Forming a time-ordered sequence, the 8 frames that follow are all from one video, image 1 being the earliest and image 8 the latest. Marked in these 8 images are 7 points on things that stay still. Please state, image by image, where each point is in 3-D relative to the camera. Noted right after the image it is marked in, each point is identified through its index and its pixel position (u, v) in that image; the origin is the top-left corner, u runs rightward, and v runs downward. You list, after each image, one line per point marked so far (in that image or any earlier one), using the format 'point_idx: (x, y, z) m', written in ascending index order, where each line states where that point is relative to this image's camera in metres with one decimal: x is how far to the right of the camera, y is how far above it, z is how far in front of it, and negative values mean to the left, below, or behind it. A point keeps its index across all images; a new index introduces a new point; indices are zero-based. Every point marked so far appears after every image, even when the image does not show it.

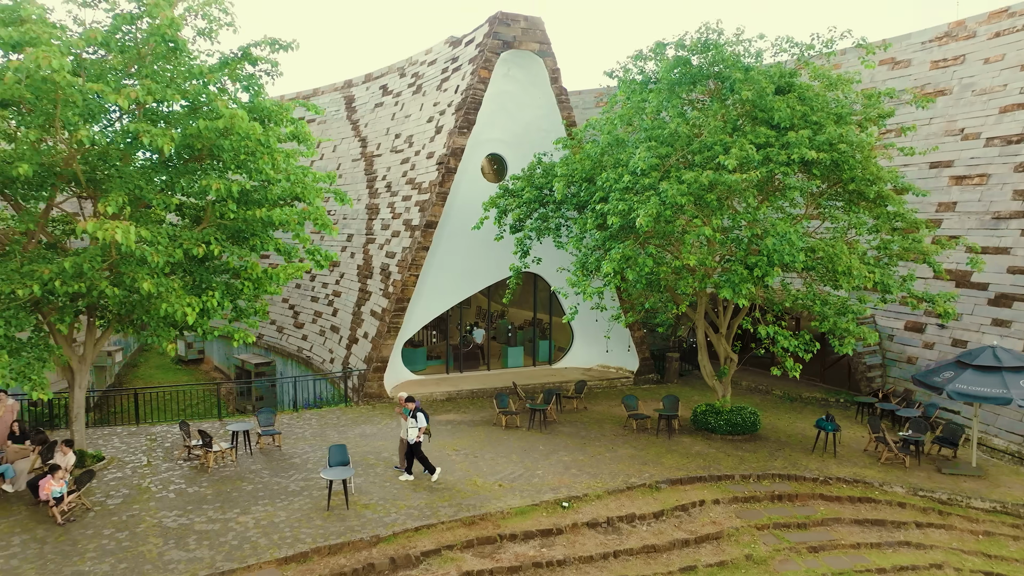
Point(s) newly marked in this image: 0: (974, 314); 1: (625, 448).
0: (+8.4, -0.4, +12.8) m
1: (+1.9, -2.6, +11.7) m
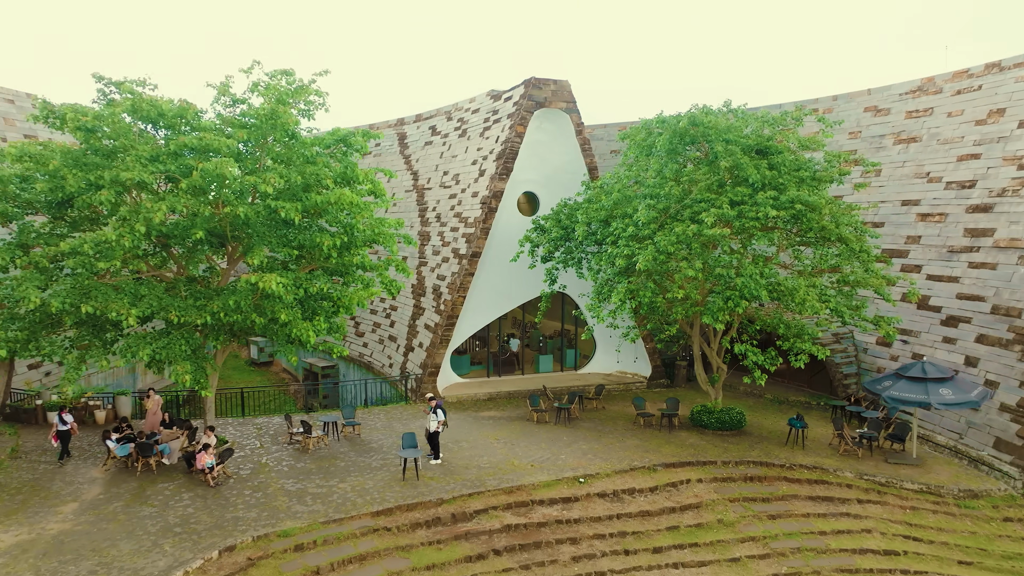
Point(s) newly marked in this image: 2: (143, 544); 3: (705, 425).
0: (+9.1, -0.9, +15.4) m
1: (+2.5, -3.1, +14.6) m
2: (-5.1, -3.6, +10.0) m
3: (+4.1, -2.9, +14.9) m
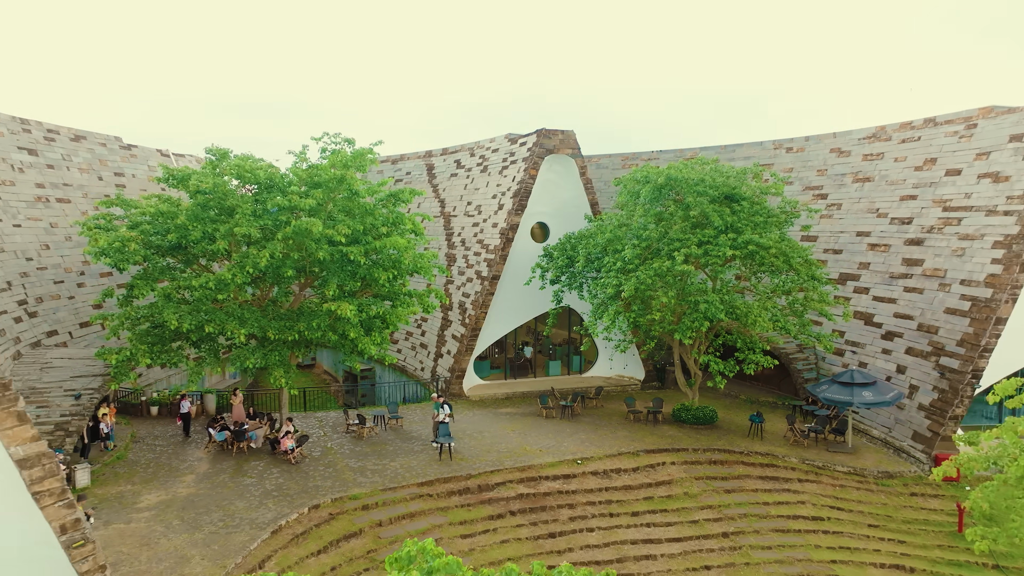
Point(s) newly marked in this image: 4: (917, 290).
0: (+9.4, -1.4, +18.6) m
1: (+2.8, -3.6, +18.0) m
2: (-4.9, -4.1, +13.6) m
3: (+4.4, -3.4, +18.2) m
4: (+10.2, 0.0, +17.9) m
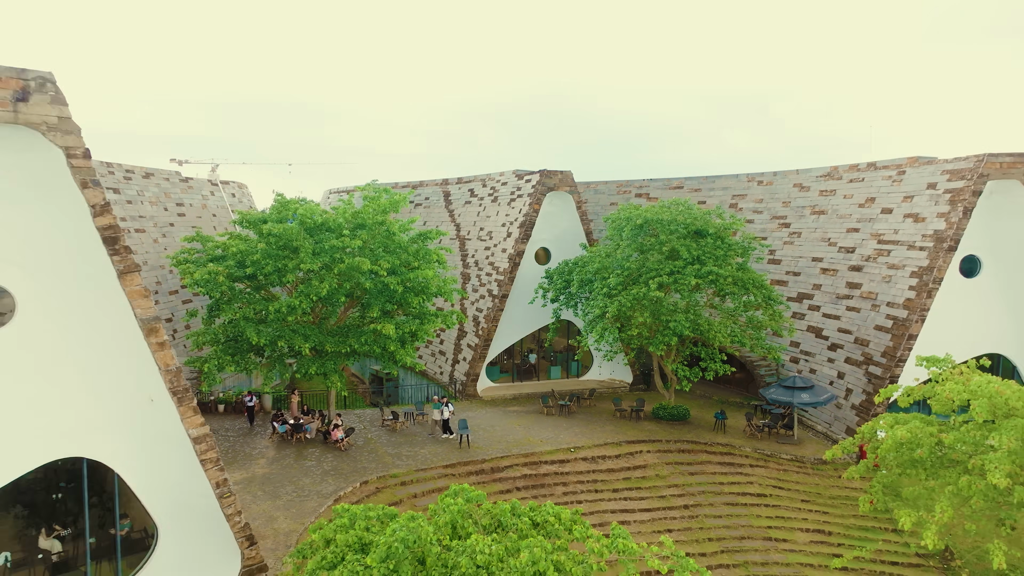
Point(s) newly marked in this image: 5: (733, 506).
0: (+9.6, -2.0, +22.3) m
1: (+3.0, -4.2, +21.8) m
2: (-4.8, -4.6, +17.4) m
3: (+4.6, -4.0, +22.0) m
4: (+10.4, -0.6, +21.6) m
5: (+5.5, -5.3, +17.3) m
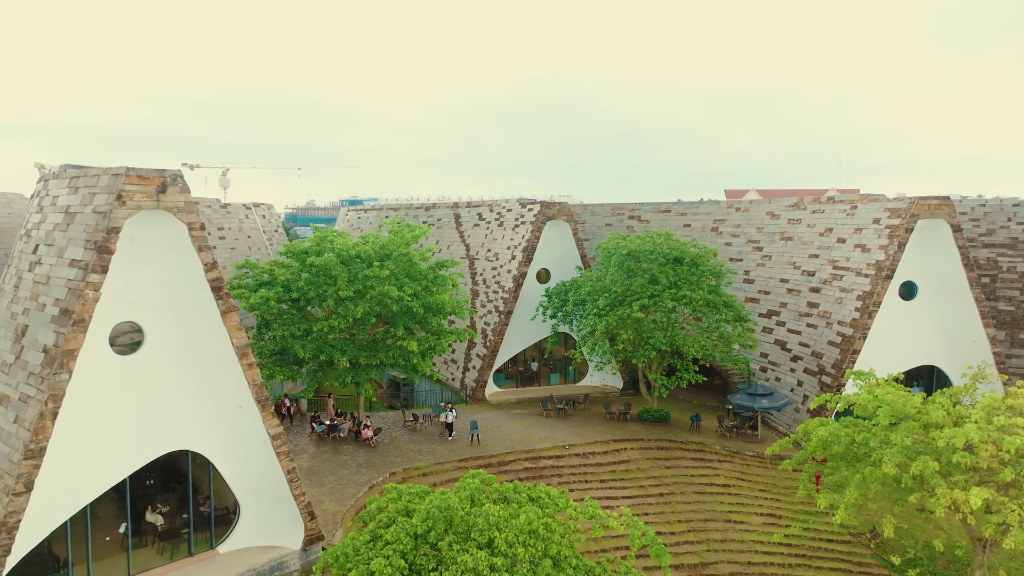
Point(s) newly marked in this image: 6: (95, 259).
0: (+9.8, -2.7, +25.6) m
1: (+3.1, -4.9, +25.2) m
2: (-4.7, -5.3, +20.9) m
3: (+4.7, -4.7, +25.4) m
4: (+10.6, -1.3, +25.0) m
5: (+5.6, -6.0, +20.7) m
6: (-6.9, +0.5, +11.9) m
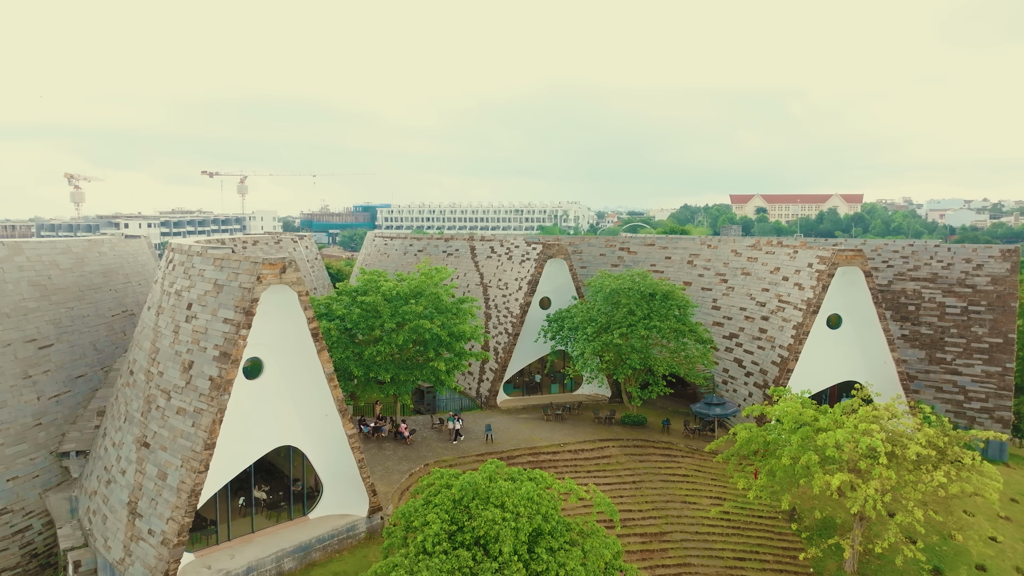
0: (+10.1, -4.0, +31.6) m
1: (+3.4, -6.2, +31.3) m
2: (-4.4, -6.6, +27.1) m
3: (+5.0, -6.0, +31.4) m
4: (+10.8, -2.6, +30.9) m
5: (+5.8, -7.3, +26.8) m
6: (-6.8, -0.8, +18.1) m
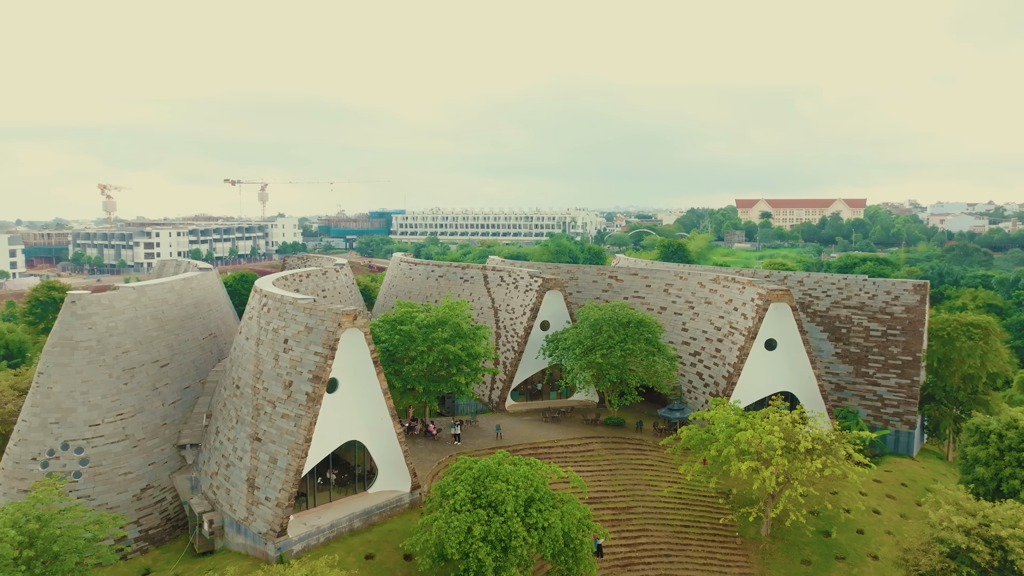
0: (+10.4, -5.6, +39.5) m
1: (+3.7, -7.7, +39.3) m
2: (-4.2, -8.2, +35.2) m
3: (+5.3, -7.5, +39.4) m
4: (+11.1, -4.2, +38.8) m
5: (+6.0, -8.9, +34.7) m
6: (-6.8, -2.4, +26.3) m
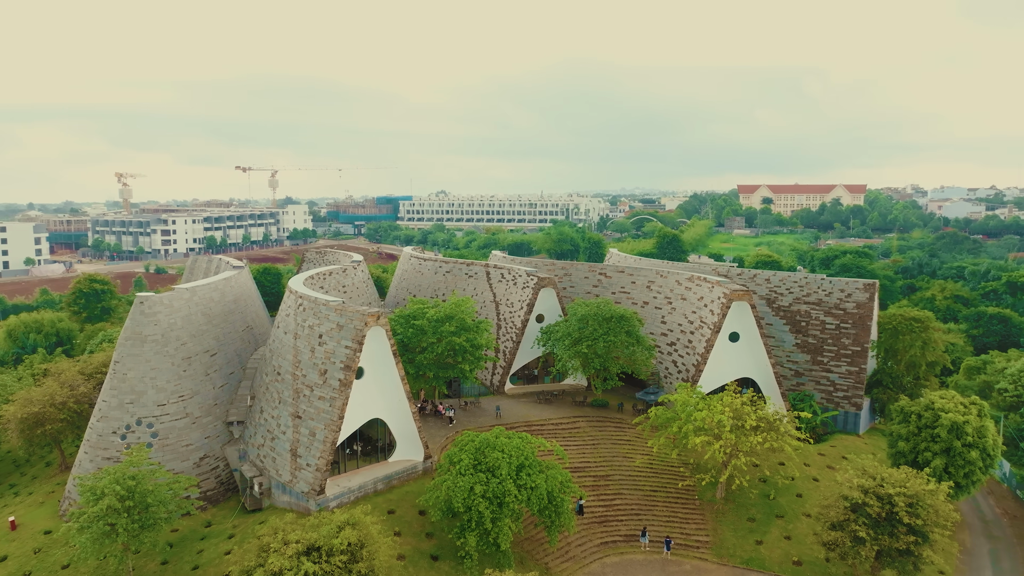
0: (+10.2, -5.5, +45.3) m
1: (+3.6, -7.7, +45.1) m
2: (-4.4, -8.2, +41.1) m
3: (+5.2, -7.5, +45.3) m
4: (+11.0, -4.1, +44.5) m
5: (+5.8, -8.9, +40.6) m
6: (-7.0, -2.6, +32.1) m
